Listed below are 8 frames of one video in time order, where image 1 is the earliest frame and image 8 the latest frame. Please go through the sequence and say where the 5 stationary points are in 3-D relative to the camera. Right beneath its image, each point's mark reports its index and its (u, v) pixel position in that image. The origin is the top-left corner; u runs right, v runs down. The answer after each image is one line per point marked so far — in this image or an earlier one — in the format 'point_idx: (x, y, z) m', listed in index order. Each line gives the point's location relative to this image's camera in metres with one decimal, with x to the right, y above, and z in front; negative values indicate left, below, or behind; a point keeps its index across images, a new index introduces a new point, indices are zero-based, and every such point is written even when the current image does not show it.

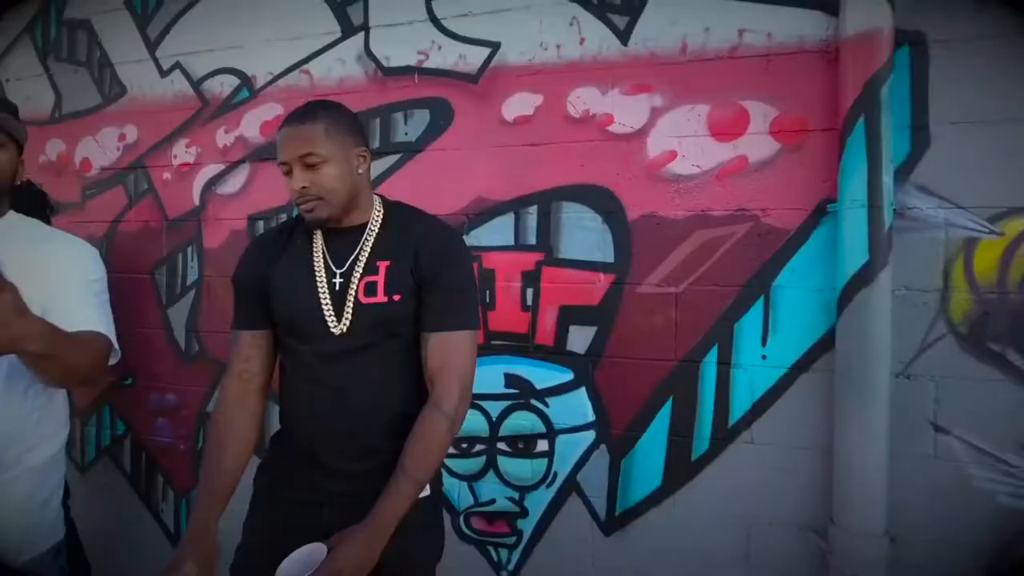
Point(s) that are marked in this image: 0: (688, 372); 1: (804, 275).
0: (+0.6, -0.3, +2.3) m
1: (+1.0, 0.0, +2.2) m
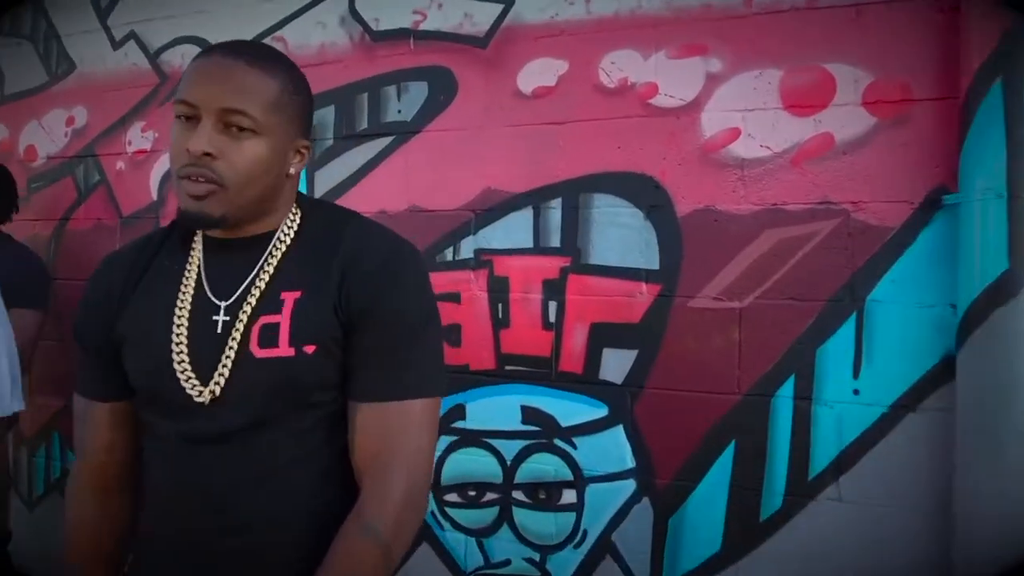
0: (+0.7, -0.3, +1.8) m
1: (+1.1, 0.0, +1.7) m
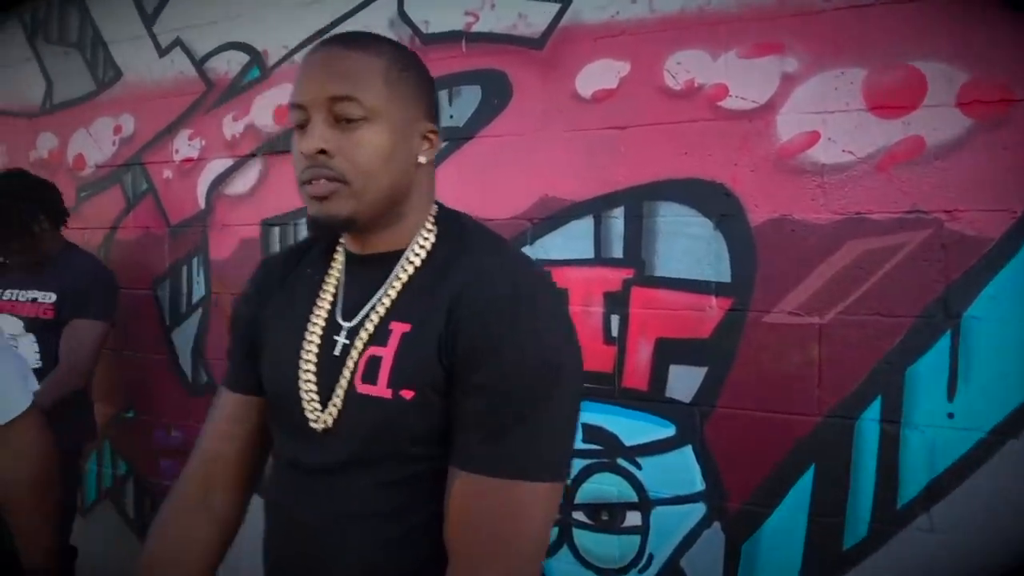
0: (+0.9, -0.4, +1.7) m
1: (+1.2, 0.0, +1.6) m
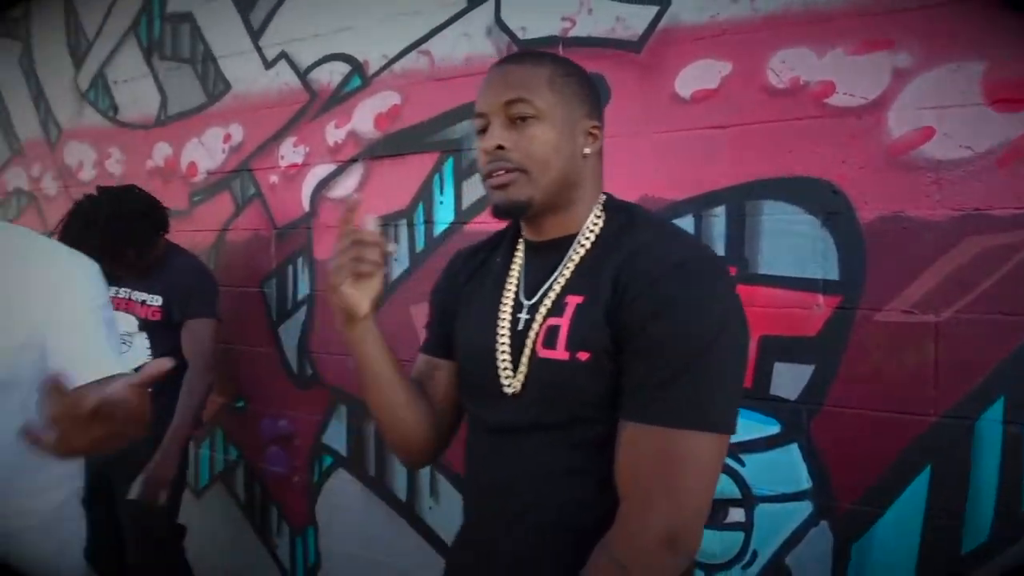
0: (+1.2, -0.4, +1.7) m
1: (+1.5, 0.0, +1.5) m
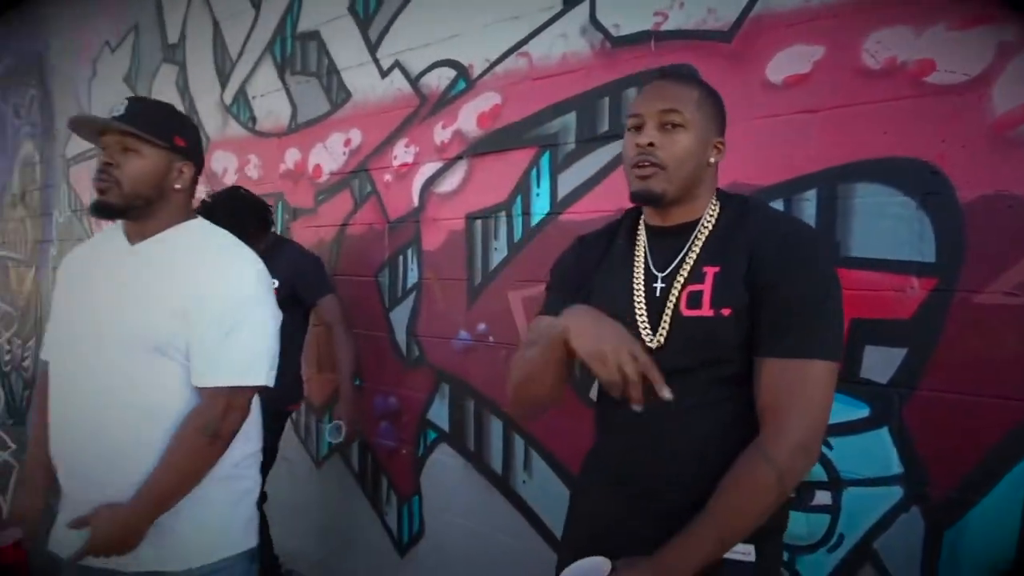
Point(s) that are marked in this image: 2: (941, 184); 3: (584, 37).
0: (+1.4, -0.3, +1.6) m
1: (+1.7, 0.0, +1.4) m
2: (+1.2, +0.3, +1.7) m
3: (+0.3, +1.0, +2.5) m
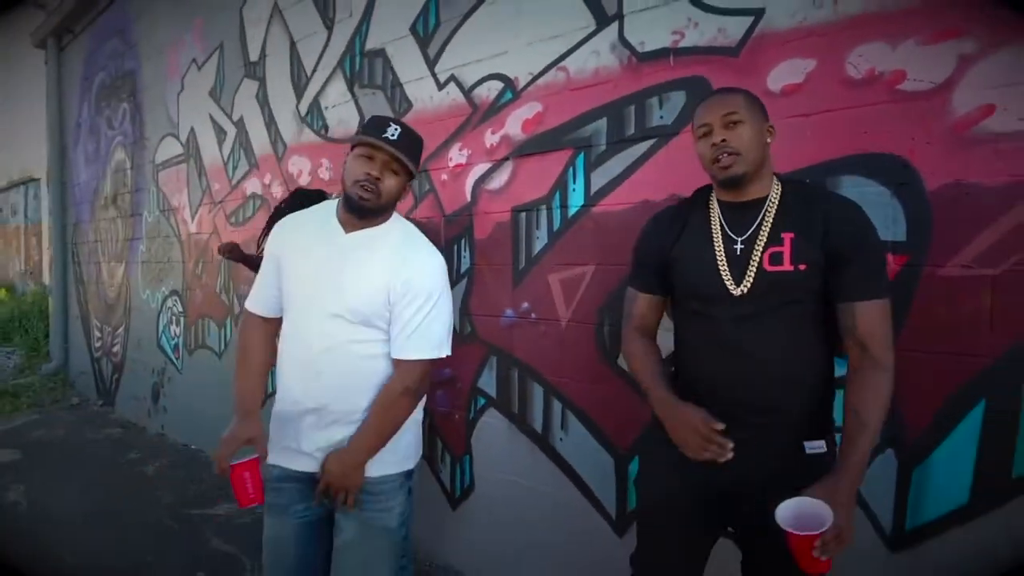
0: (+1.5, -0.2, +1.9) m
1: (+1.8, +0.1, +1.6) m
2: (+1.3, +0.4, +2.1) m
3: (+0.5, +1.1, +2.8) m
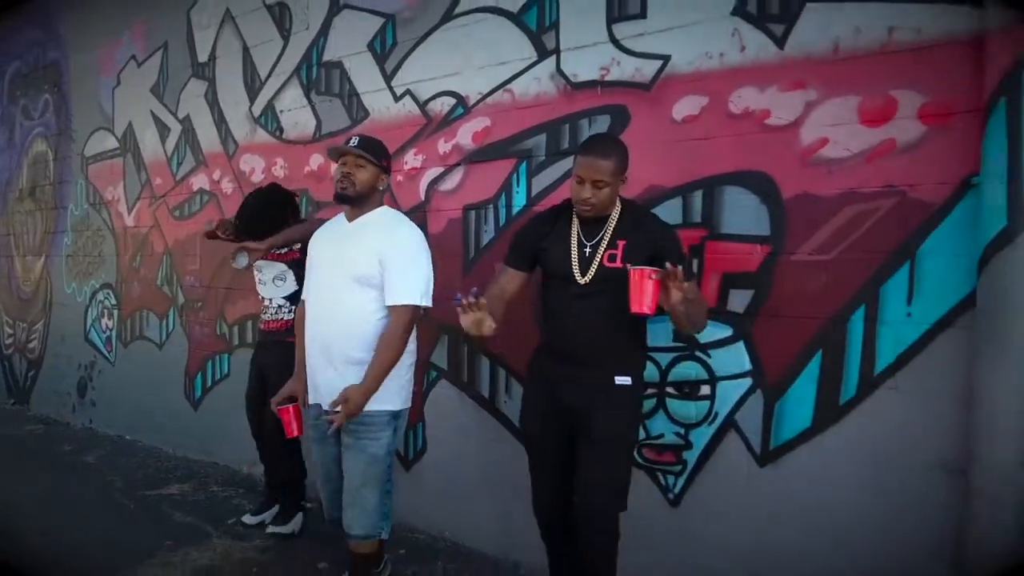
0: (+1.4, -0.2, +2.6) m
1: (+1.7, +0.2, +2.4) m
2: (+1.2, +0.4, +2.8) m
3: (+0.2, +1.1, +3.5) m
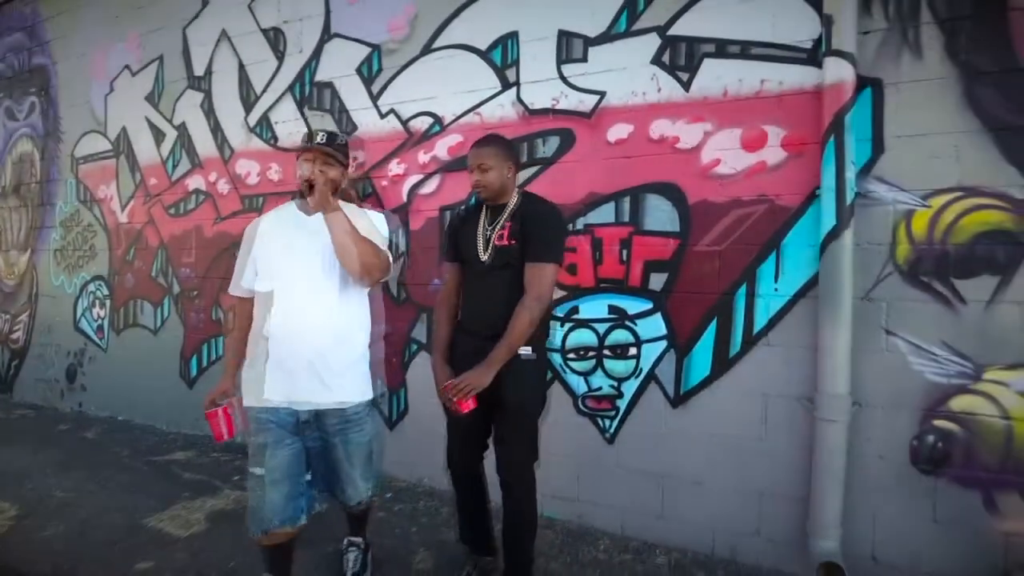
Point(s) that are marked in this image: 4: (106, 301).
0: (+1.2, -0.1, +3.6) m
1: (+1.5, +0.3, +3.4) m
2: (+1.0, +0.5, +3.7) m
3: (0.0, +1.2, +4.3) m
4: (-4.6, -0.1, +7.2) m
